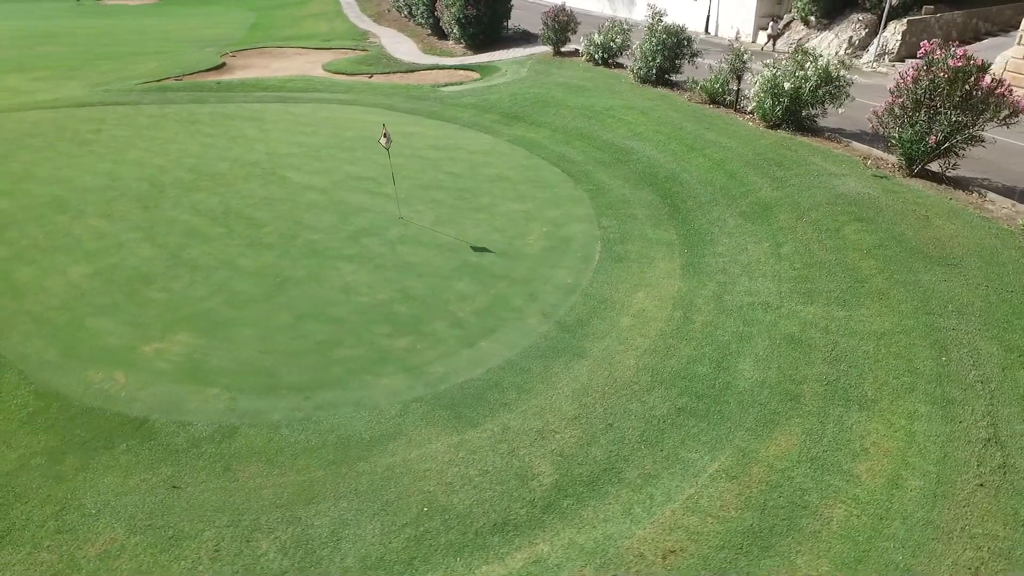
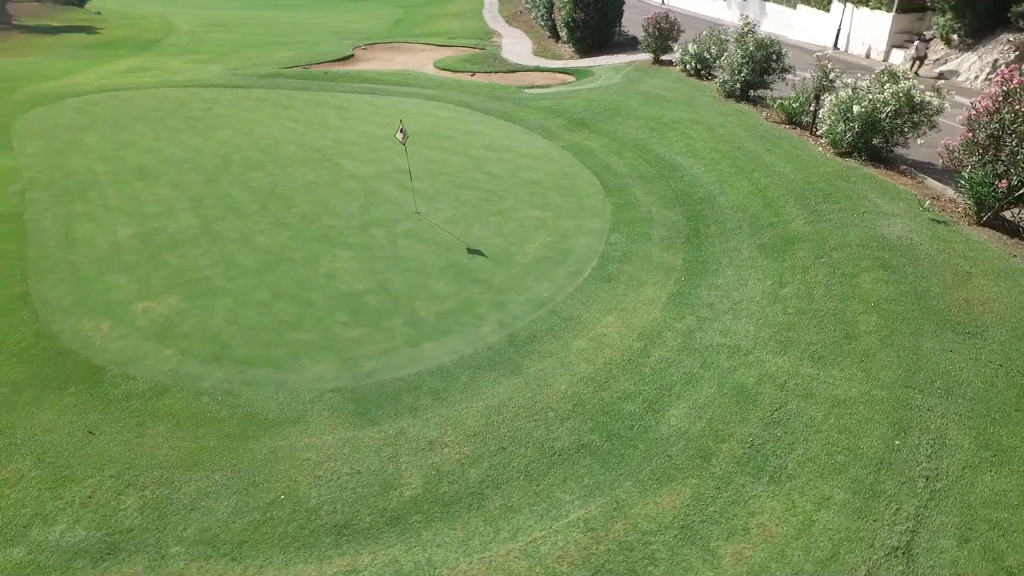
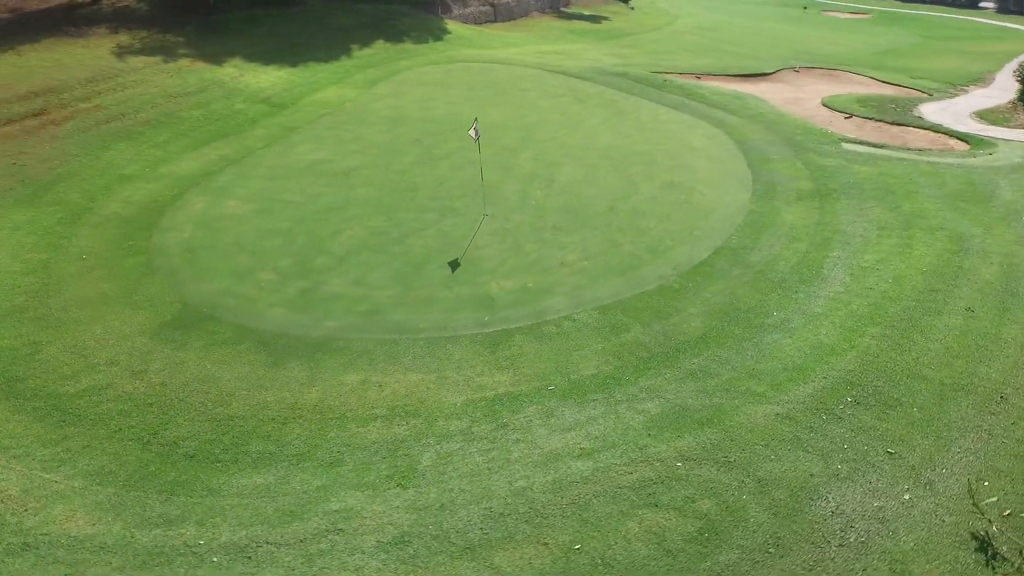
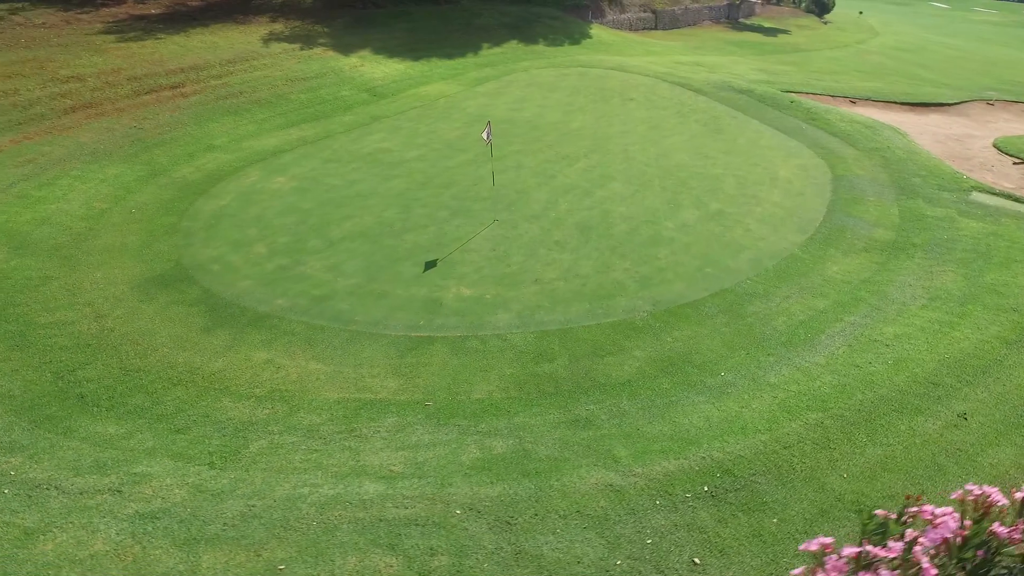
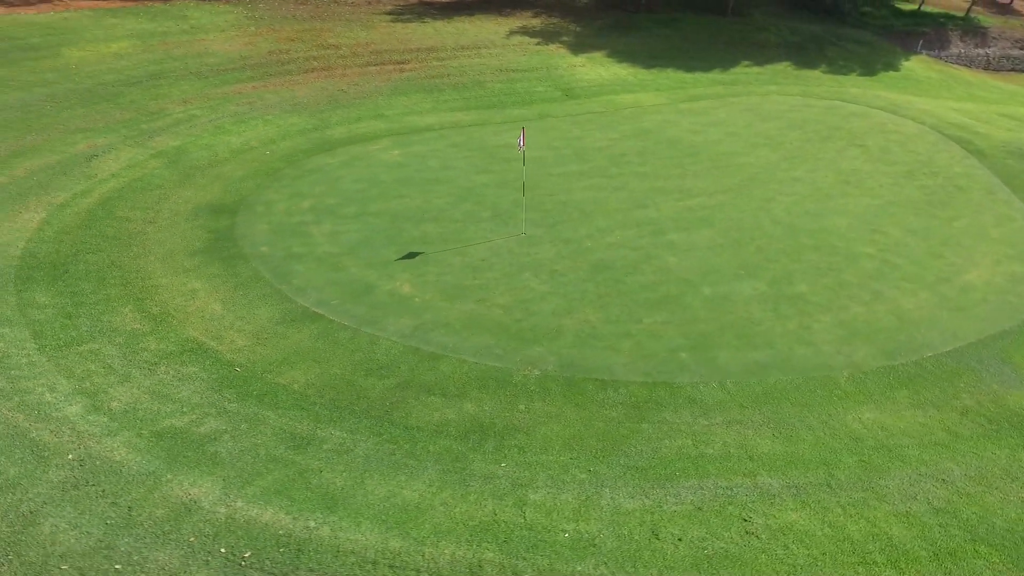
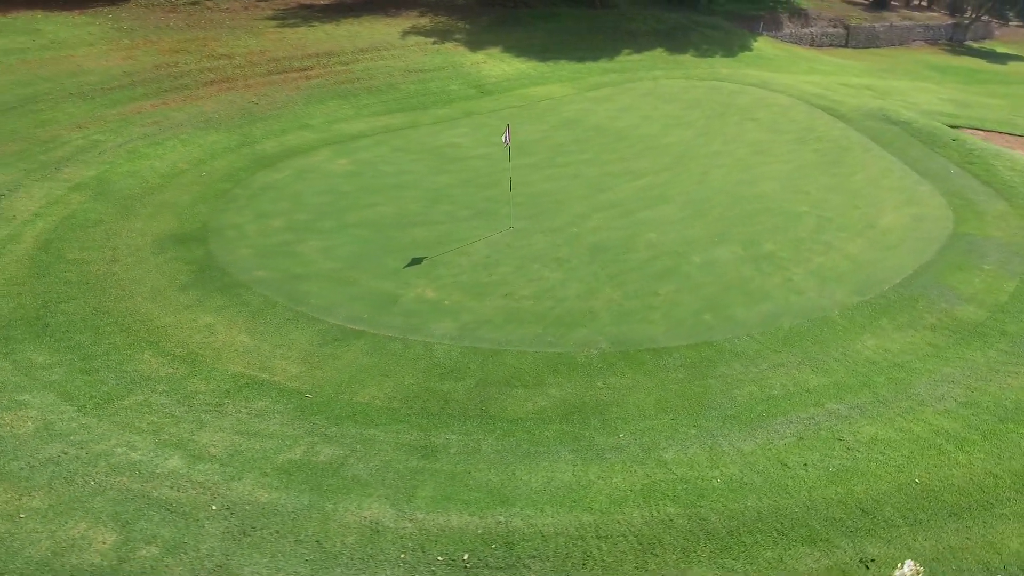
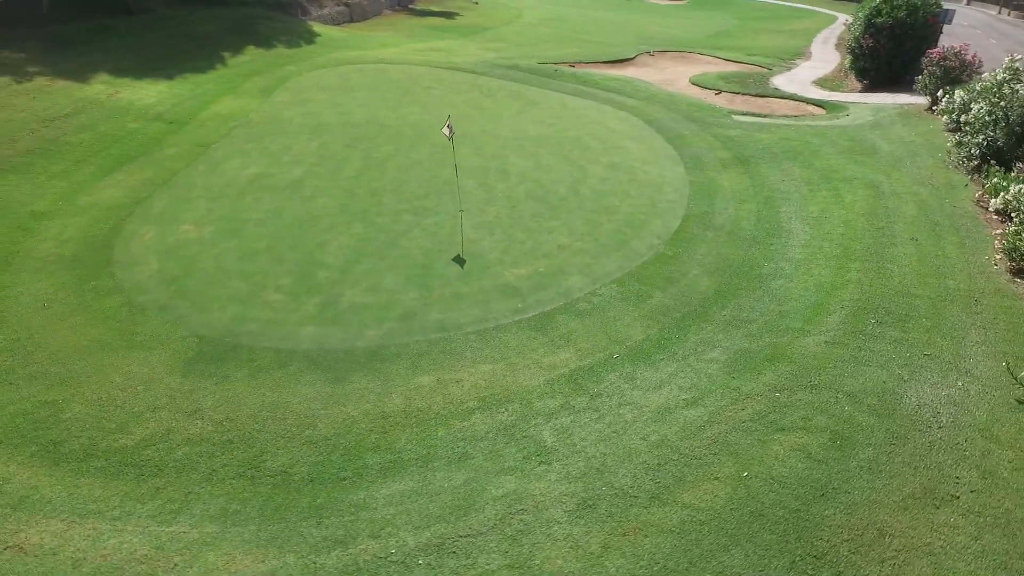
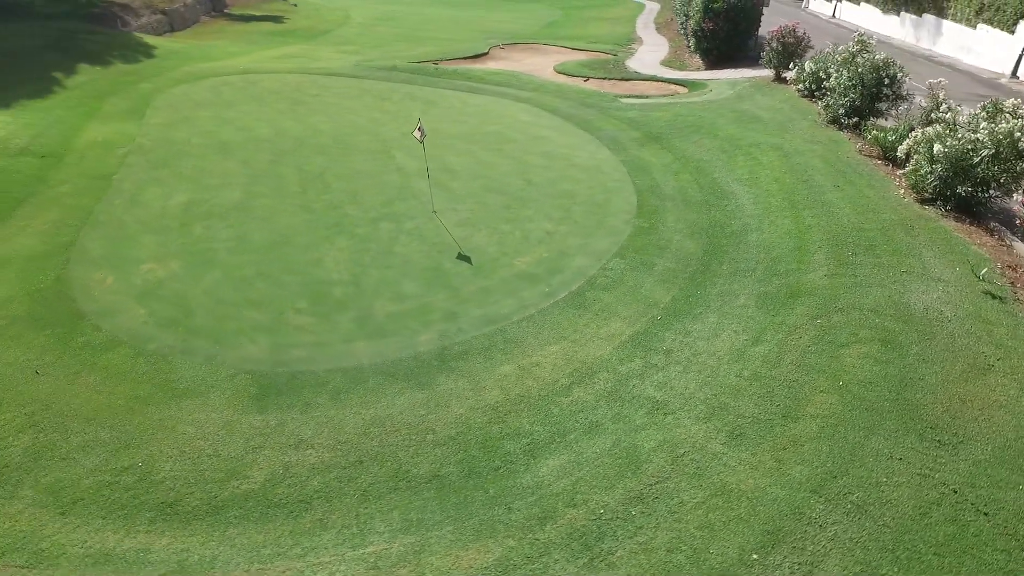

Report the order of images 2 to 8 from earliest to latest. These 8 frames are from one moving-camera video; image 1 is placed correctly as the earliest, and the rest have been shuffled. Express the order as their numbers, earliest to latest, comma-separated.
2, 8, 7, 3, 4, 6, 5
